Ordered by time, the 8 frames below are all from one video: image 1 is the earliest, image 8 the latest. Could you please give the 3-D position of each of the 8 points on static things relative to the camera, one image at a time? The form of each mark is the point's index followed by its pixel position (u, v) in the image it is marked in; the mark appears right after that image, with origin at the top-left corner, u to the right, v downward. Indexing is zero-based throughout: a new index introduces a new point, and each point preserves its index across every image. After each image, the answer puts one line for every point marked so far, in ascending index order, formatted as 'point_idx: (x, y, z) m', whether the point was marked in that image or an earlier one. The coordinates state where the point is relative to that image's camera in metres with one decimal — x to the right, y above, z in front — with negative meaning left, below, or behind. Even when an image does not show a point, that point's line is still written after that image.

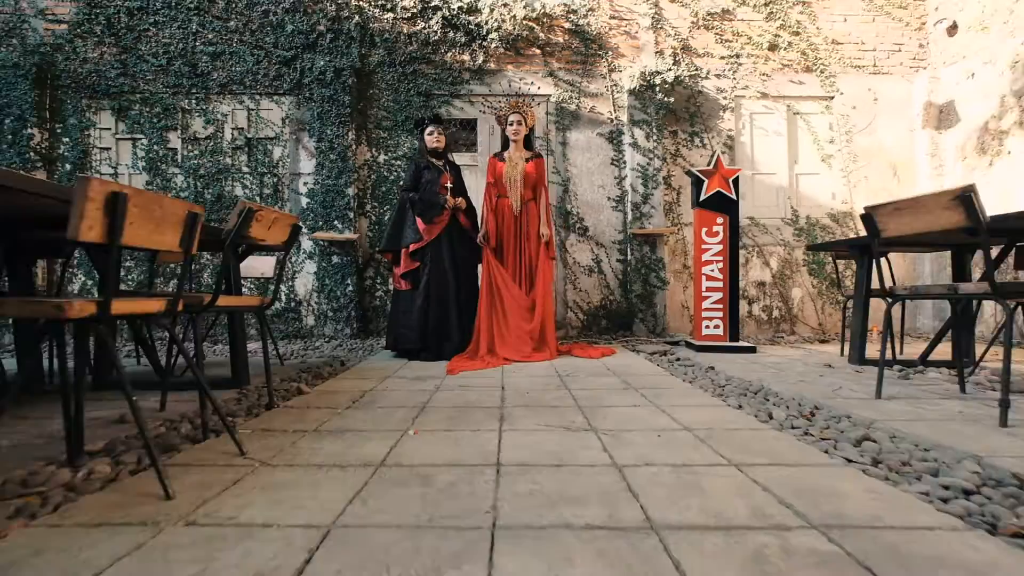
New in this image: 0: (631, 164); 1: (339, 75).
0: (+1.2, +1.2, +6.5) m
1: (-1.7, +2.0, +6.3) m
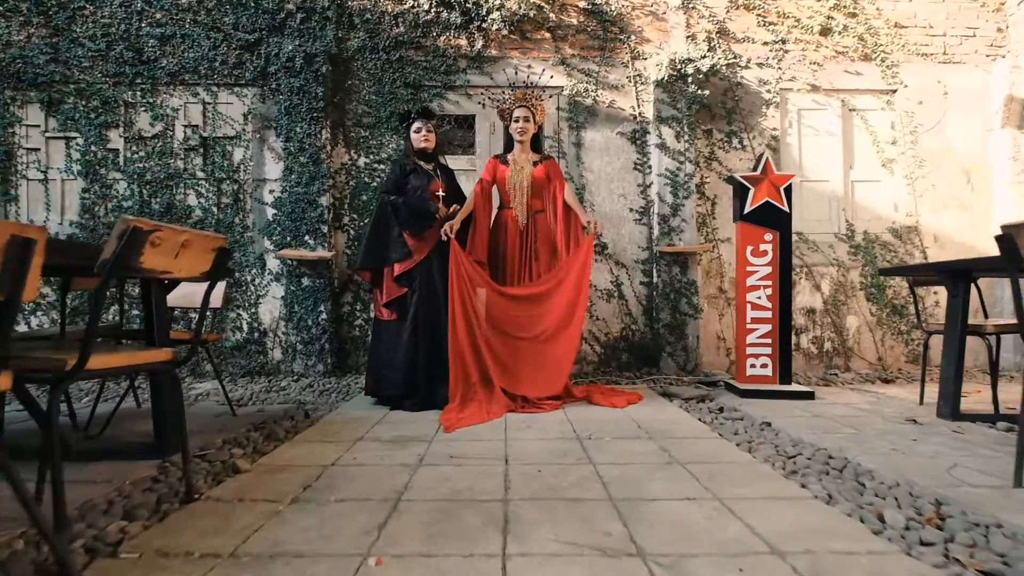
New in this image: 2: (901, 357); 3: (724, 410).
0: (+1.2, +1.0, +5.4) m
1: (-1.6, +1.8, +5.3) m
2: (+3.3, -0.6, +5.7) m
3: (+1.3, -0.7, +4.1) m
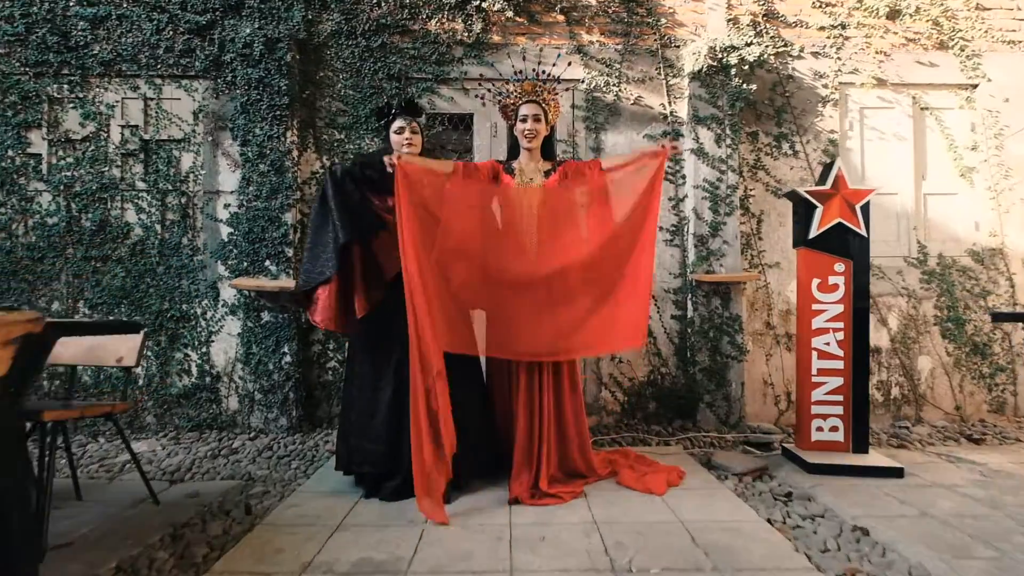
0: (+1.2, +0.7, +4.5) m
1: (-1.6, +1.6, +4.4) m
2: (+3.3, -0.8, +4.7) m
3: (+1.3, -1.0, +3.1) m
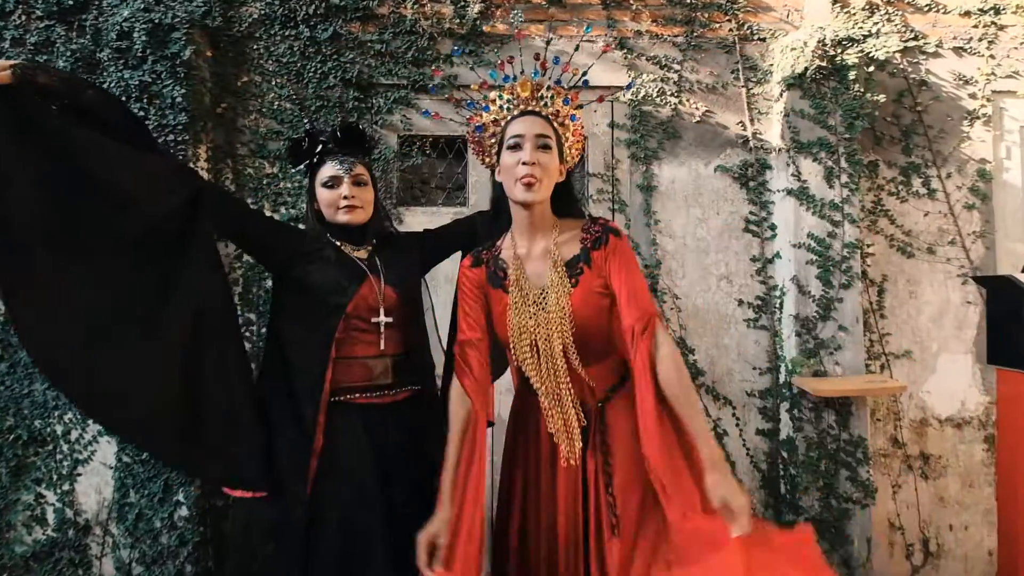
0: (+1.3, +0.3, +3.1) m
1: (-1.5, +1.1, +2.9) m
2: (+3.4, -1.3, +3.3) m
3: (+1.4, -1.5, +1.7) m
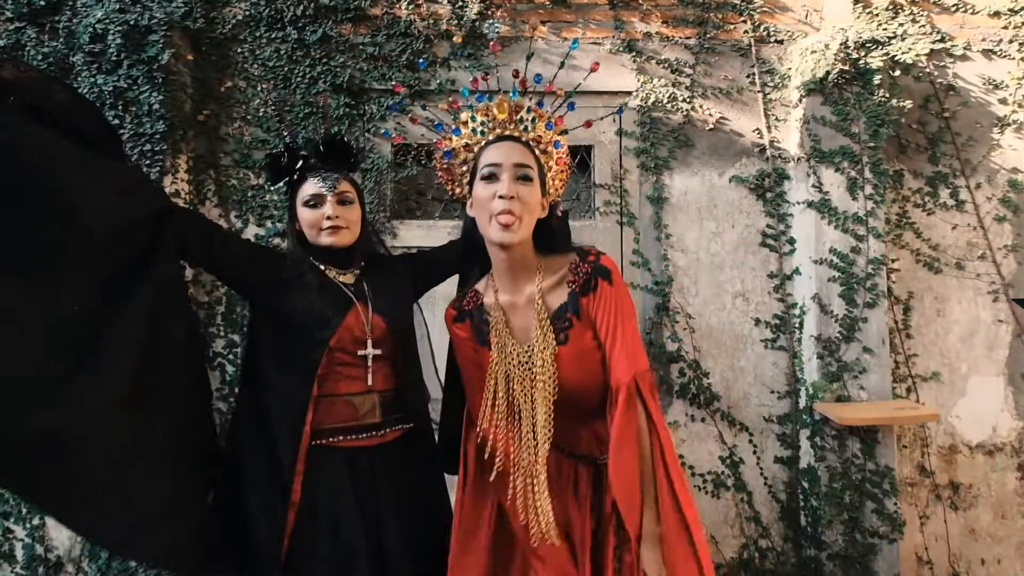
0: (+1.3, +0.2, +2.9) m
1: (-1.5, +1.0, +2.7) m
2: (+3.4, -1.4, +3.1) m
3: (+1.4, -1.5, +1.5) m
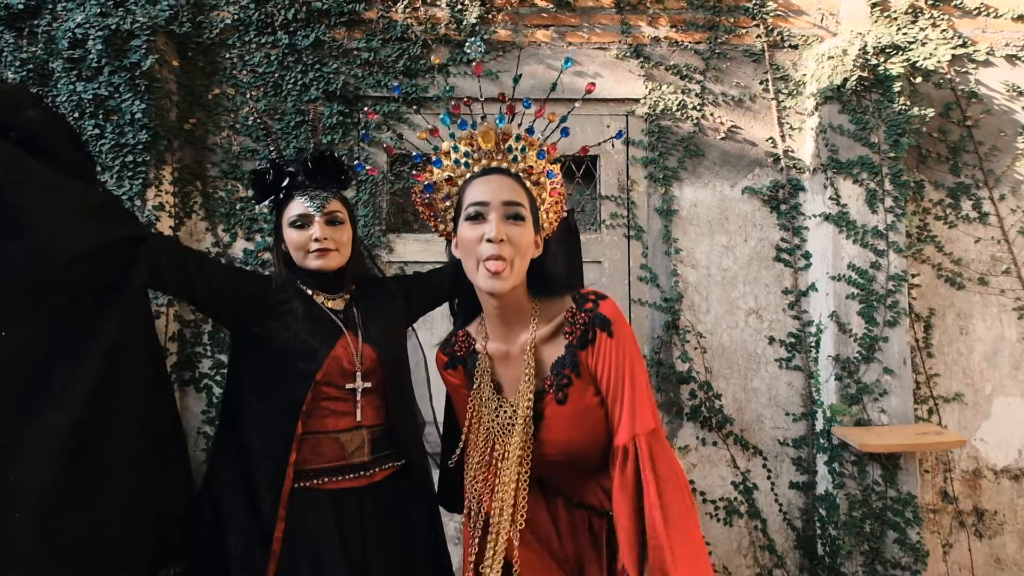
0: (+1.3, +0.1, +2.7) m
1: (-1.5, +0.9, +2.6) m
2: (+3.4, -1.5, +2.9) m
3: (+1.4, -1.6, +1.3) m
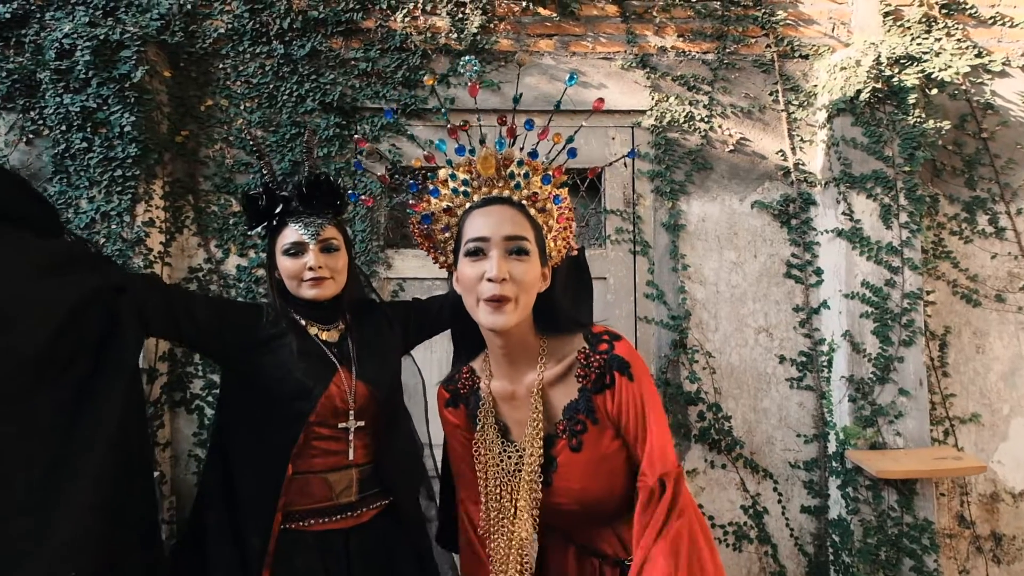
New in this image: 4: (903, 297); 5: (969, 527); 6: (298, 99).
0: (+1.3, 0.0, +2.6) m
1: (-1.5, +0.9, +2.5) m
2: (+3.4, -1.5, +2.8) m
3: (+1.4, -1.7, +1.2) m
4: (+1.5, 0.0, +2.6) m
5: (+1.9, -1.0, +2.8) m
6: (-0.9, +0.8, +2.7) m
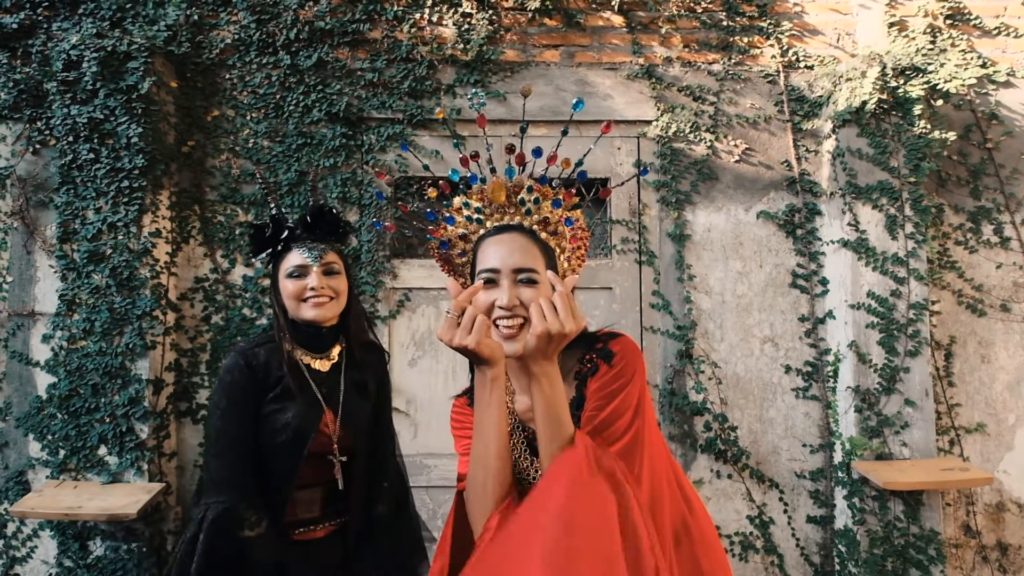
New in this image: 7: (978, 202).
0: (+1.3, 0.0, +2.6) m
1: (-1.5, +0.8, +2.5) m
2: (+3.4, -1.6, +2.8) m
3: (+1.4, -1.7, +1.2) m
4: (+1.5, -0.1, +2.6) m
5: (+1.9, -1.0, +2.8) m
6: (-0.8, +0.7, +2.7) m
7: (+2.0, +0.4, +2.8) m
